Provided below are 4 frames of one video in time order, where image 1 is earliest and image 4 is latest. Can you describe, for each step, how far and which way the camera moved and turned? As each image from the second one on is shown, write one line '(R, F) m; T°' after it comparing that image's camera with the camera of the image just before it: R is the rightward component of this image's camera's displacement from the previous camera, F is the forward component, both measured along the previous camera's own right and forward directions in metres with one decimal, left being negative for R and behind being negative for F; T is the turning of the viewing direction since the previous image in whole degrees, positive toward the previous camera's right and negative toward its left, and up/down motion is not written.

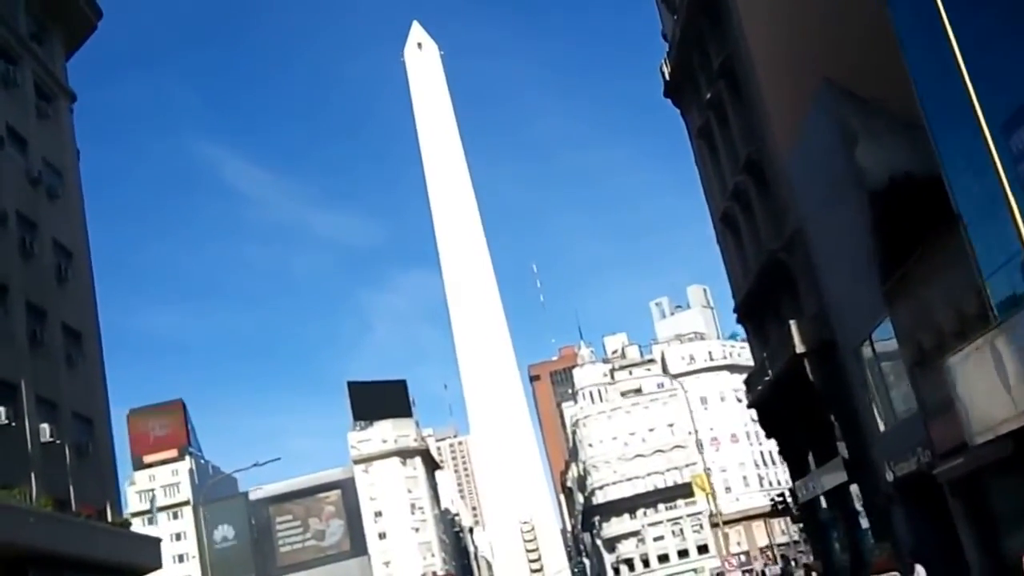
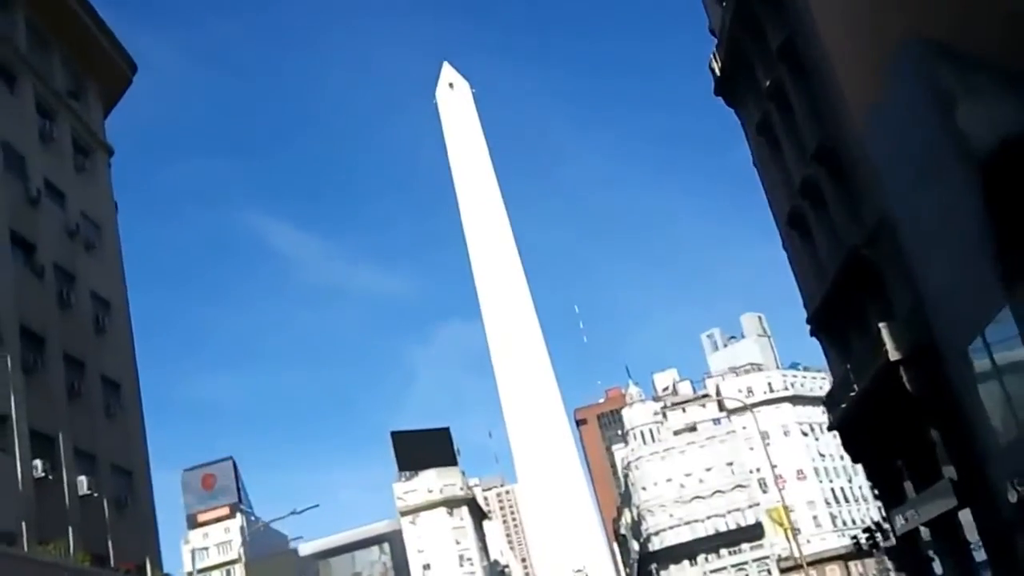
(-0.7, +1.8) m; -2°
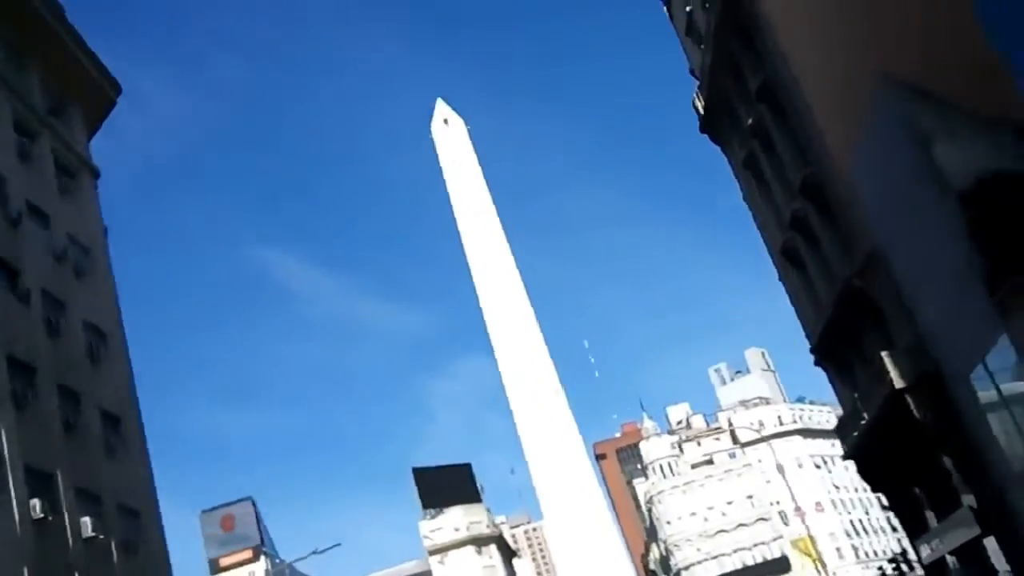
(+0.8, +0.2) m; -2°
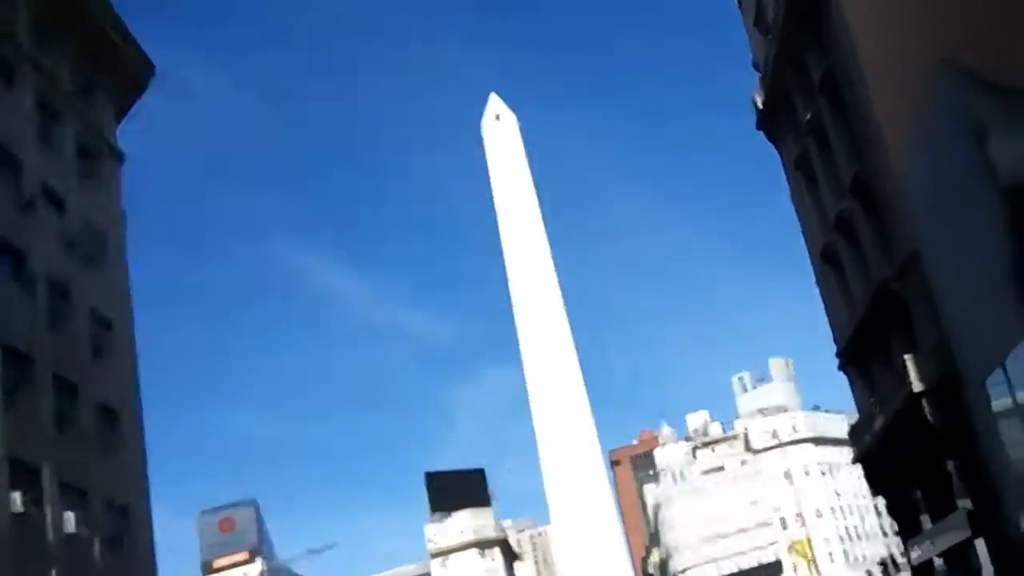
(+0.4, +0.6) m; -1°
